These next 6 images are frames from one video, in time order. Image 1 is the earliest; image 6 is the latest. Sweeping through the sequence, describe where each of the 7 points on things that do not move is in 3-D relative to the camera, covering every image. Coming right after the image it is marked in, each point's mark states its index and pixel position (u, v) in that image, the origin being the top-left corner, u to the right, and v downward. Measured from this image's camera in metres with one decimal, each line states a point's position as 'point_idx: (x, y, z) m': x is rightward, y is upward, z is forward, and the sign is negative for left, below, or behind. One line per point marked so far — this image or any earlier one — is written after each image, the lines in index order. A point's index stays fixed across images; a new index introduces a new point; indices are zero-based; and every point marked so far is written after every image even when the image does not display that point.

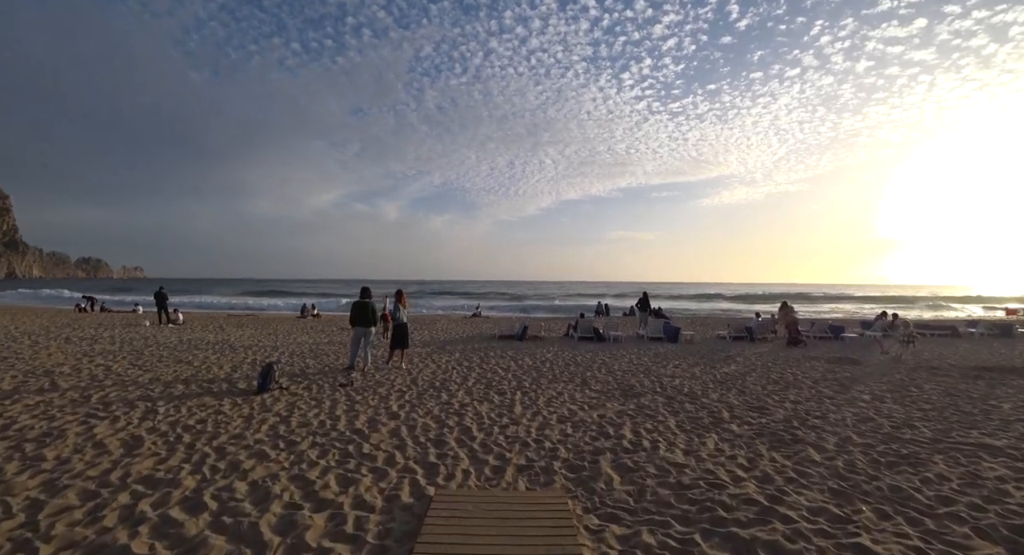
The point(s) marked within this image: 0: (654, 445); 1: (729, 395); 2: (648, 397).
0: (+1.5, -1.7, +4.9) m
1: (+3.5, -1.9, +7.6) m
2: (+2.1, -1.9, +7.2) m
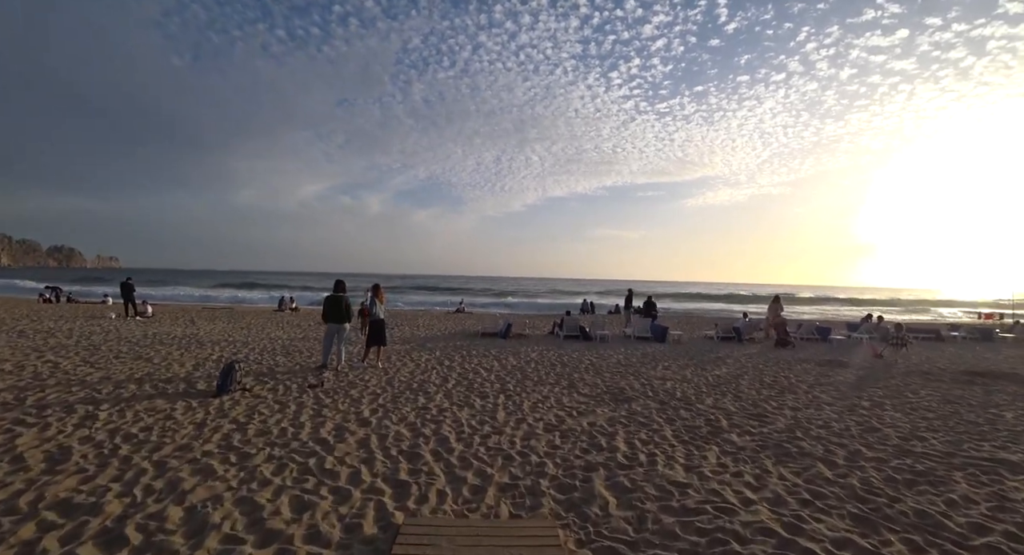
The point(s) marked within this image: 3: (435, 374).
0: (+1.3, -1.7, +4.4) m
1: (+3.2, -1.9, +7.2) m
2: (+1.8, -1.8, +6.8) m
3: (-1.4, -1.7, +8.5) m
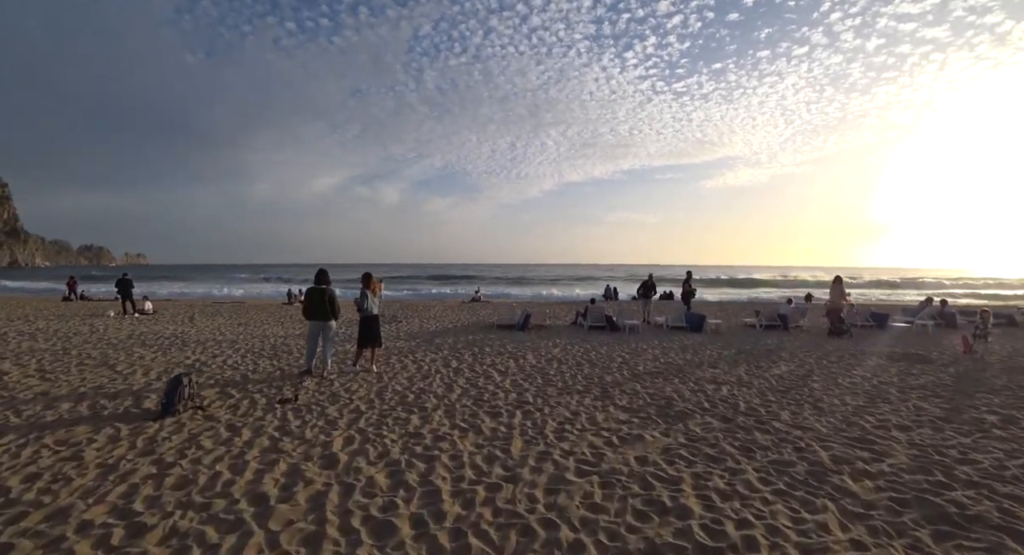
0: (+1.4, -1.6, +2.9) m
1: (+3.4, -1.6, +5.6) m
2: (+2.0, -1.6, +5.2) m
3: (-1.1, -1.5, +7.0) m
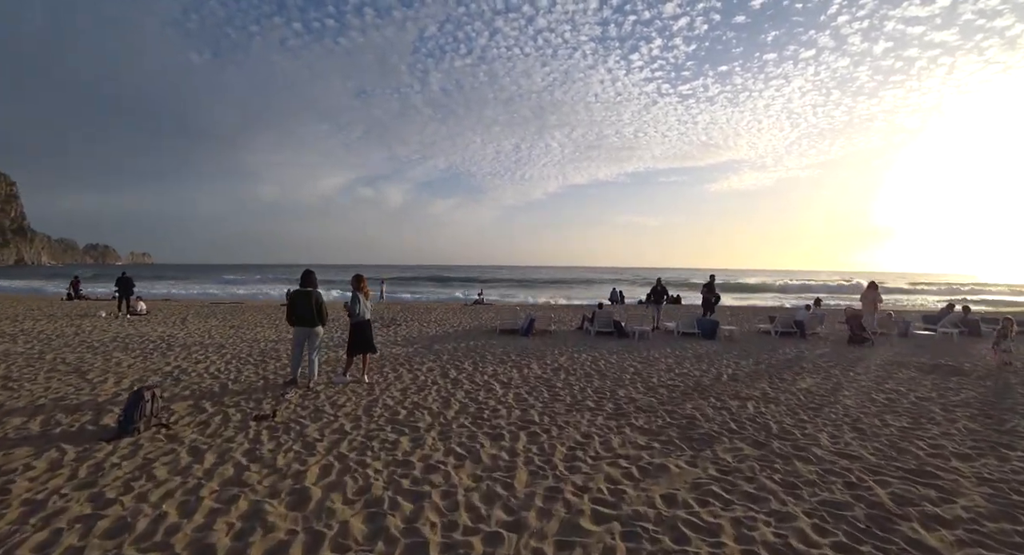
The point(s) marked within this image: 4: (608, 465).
0: (+1.4, -1.6, +2.2) m
1: (+3.5, -1.7, +4.9) m
2: (+2.1, -1.7, +4.6) m
3: (-1.1, -1.6, +6.4) m
4: (+0.8, -1.6, +4.1) m
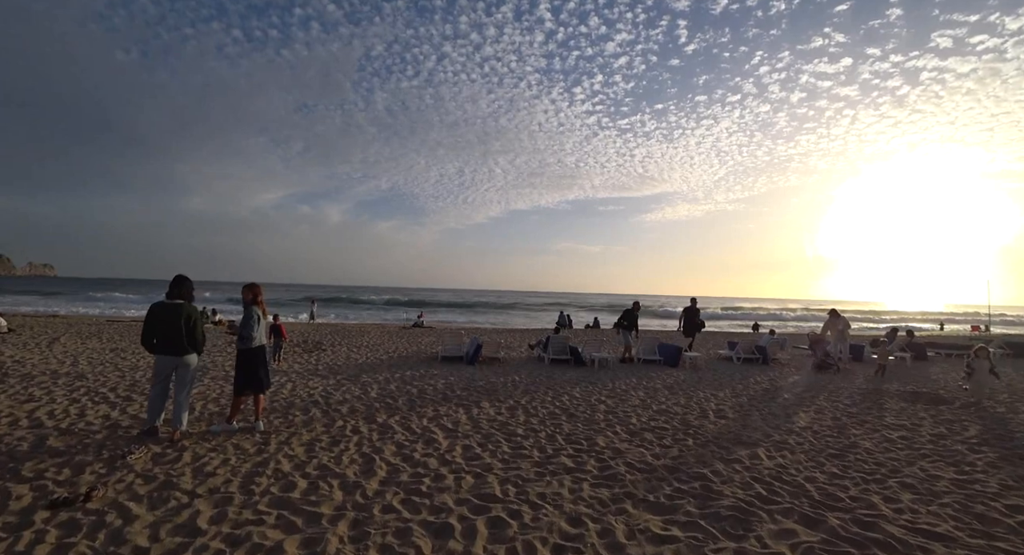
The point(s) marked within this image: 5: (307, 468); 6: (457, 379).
0: (+1.4, -1.5, +0.8) m
1: (+3.1, -1.8, +3.7) m
2: (+1.8, -1.7, +3.2) m
3: (-1.5, -1.6, +4.6) m
4: (+0.6, -1.6, +2.6) m
5: (-1.8, -1.6, +4.1) m
6: (-1.0, -1.9, +8.9) m
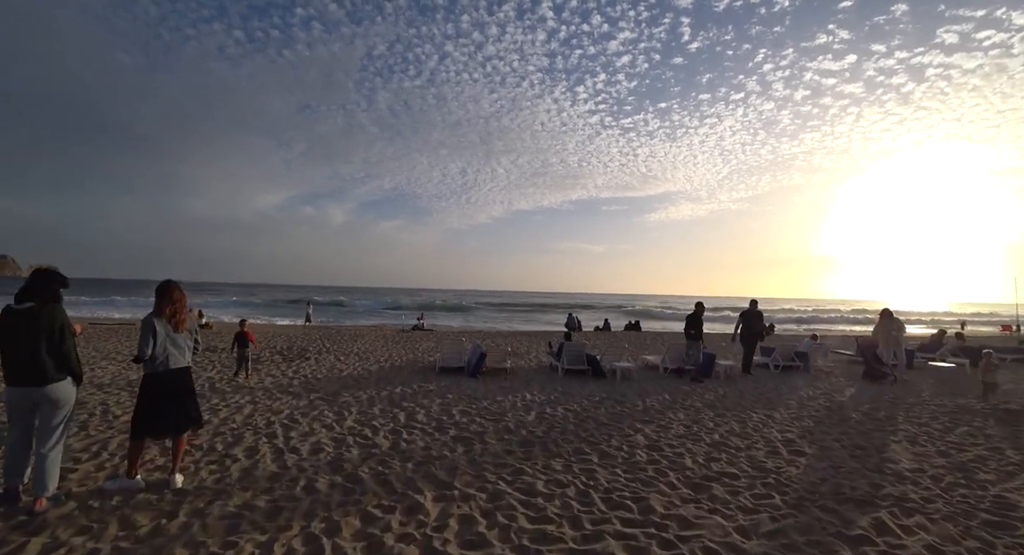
0: (+1.5, -1.5, -0.8) m
1: (+3.3, -1.8, +2.1) m
2: (+1.9, -1.7, +1.6) m
3: (-1.4, -1.6, +3.1) m
4: (+0.7, -1.6, +1.0) m
5: (-1.6, -1.6, +2.6) m
6: (-0.8, -1.8, +7.4) m
